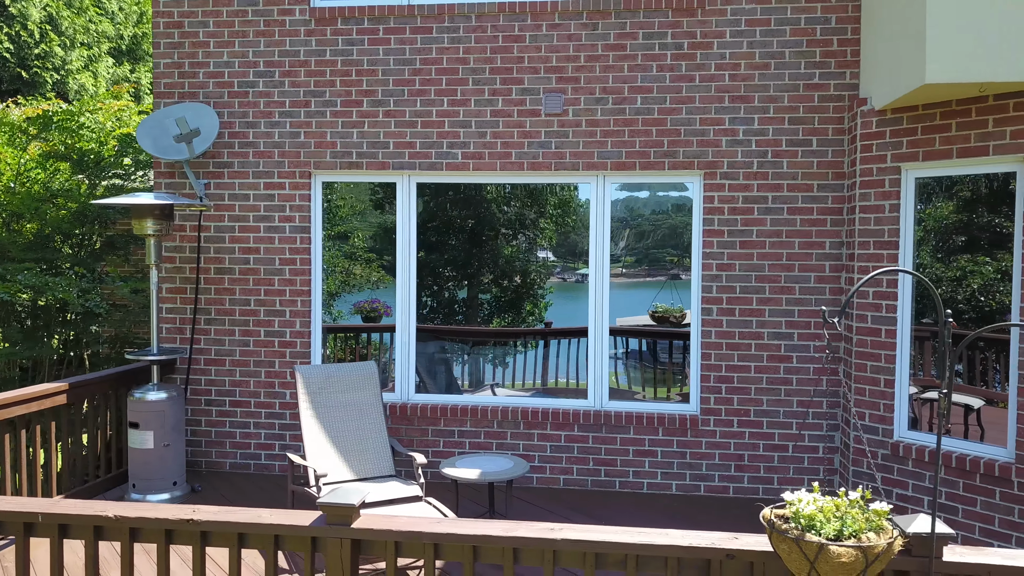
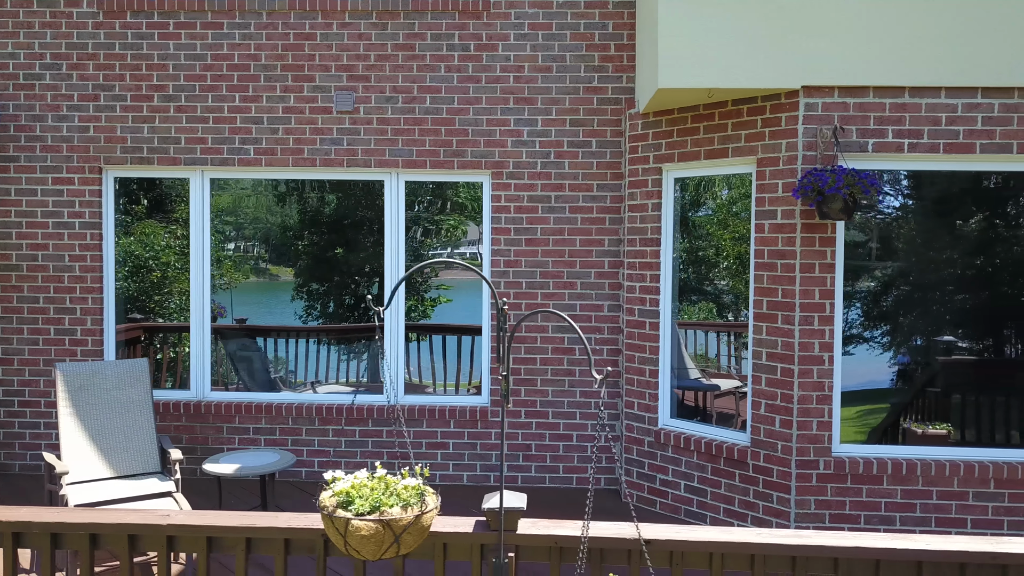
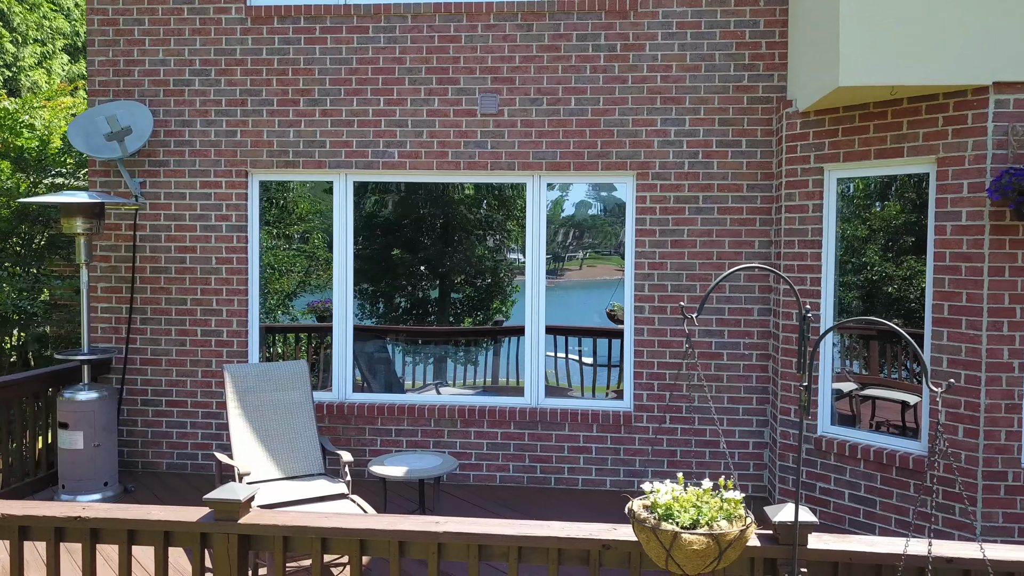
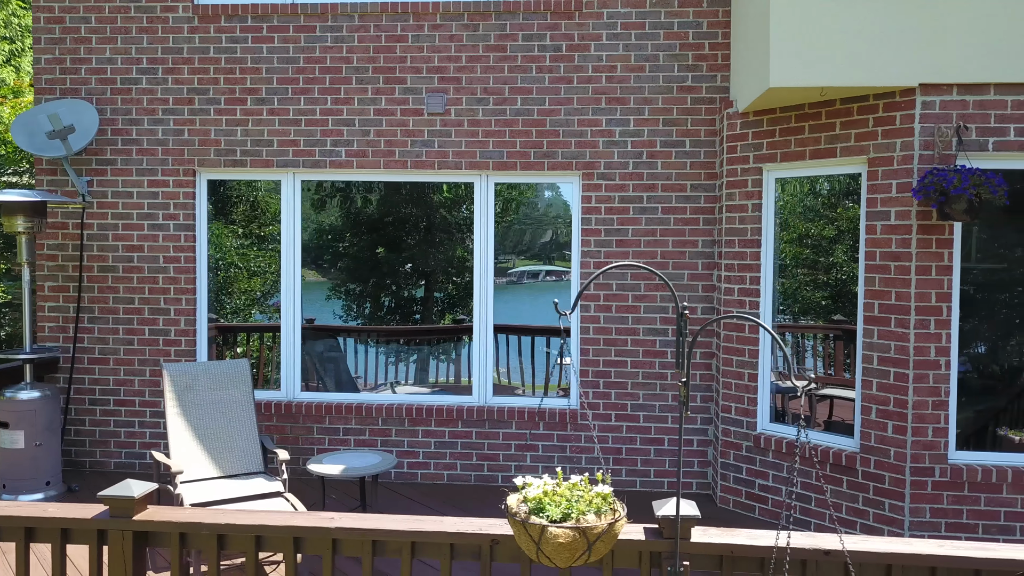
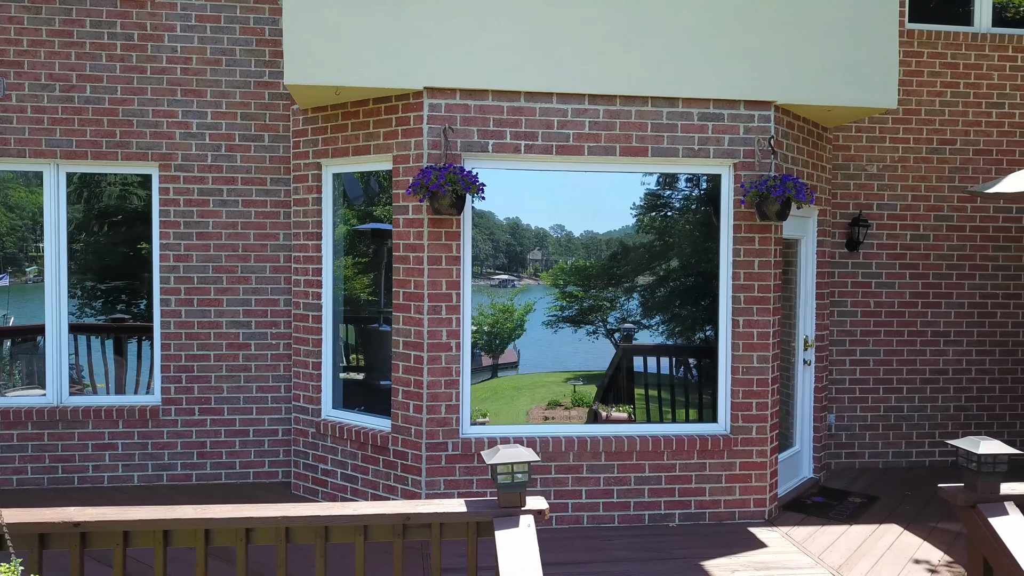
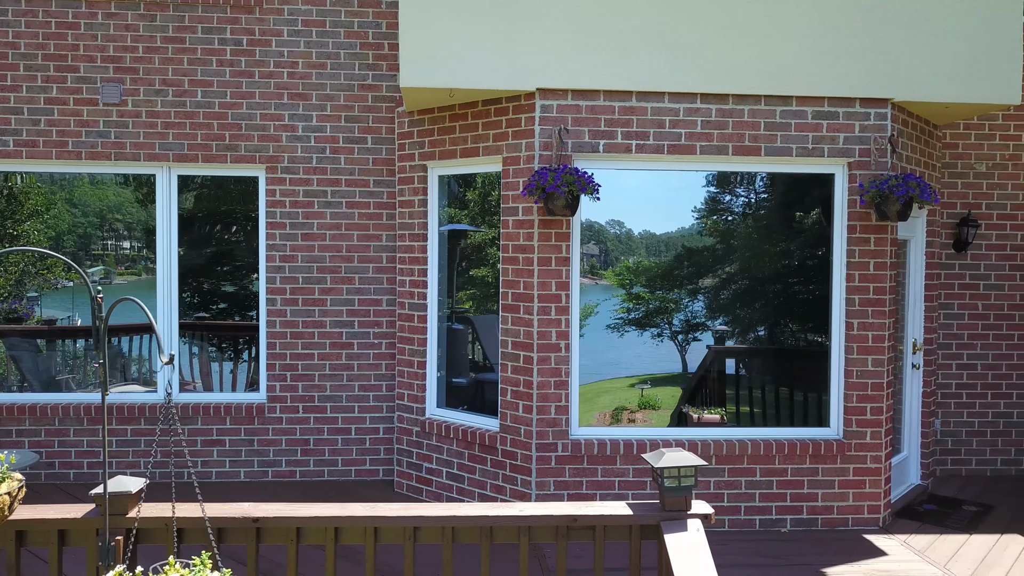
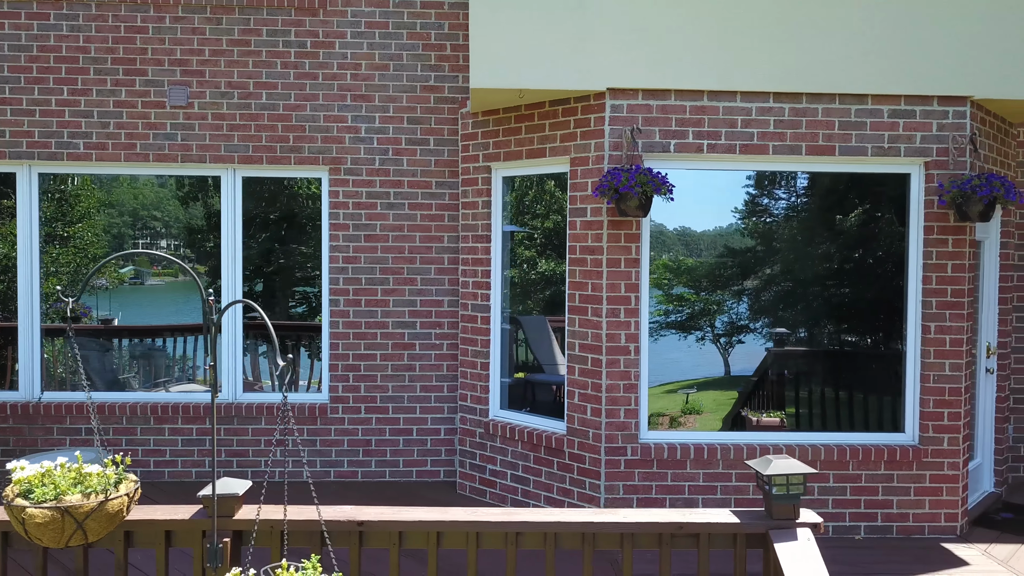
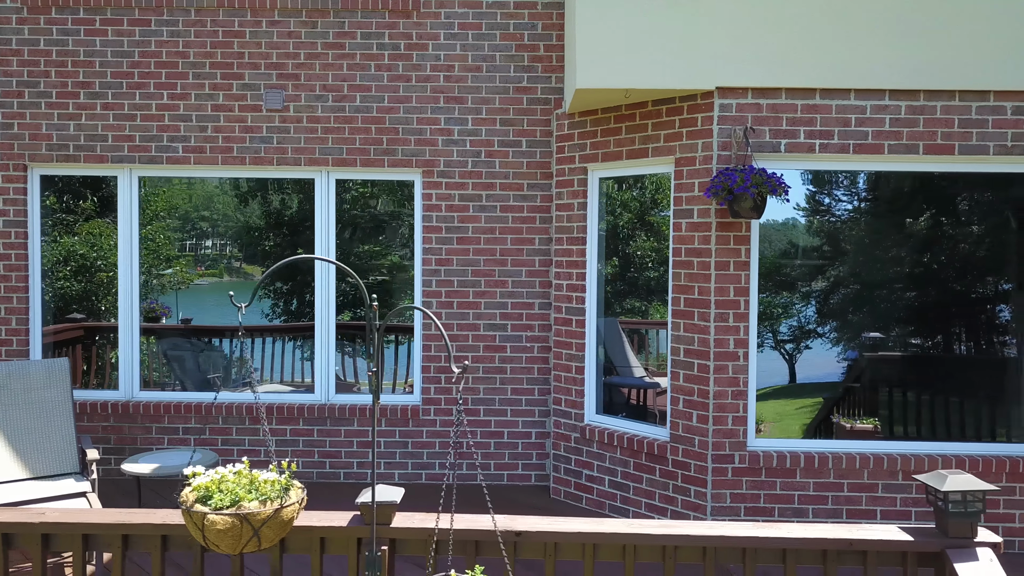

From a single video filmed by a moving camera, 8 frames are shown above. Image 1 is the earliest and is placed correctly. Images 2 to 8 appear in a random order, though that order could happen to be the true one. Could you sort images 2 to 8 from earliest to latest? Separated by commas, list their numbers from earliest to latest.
3, 4, 2, 8, 7, 6, 5
